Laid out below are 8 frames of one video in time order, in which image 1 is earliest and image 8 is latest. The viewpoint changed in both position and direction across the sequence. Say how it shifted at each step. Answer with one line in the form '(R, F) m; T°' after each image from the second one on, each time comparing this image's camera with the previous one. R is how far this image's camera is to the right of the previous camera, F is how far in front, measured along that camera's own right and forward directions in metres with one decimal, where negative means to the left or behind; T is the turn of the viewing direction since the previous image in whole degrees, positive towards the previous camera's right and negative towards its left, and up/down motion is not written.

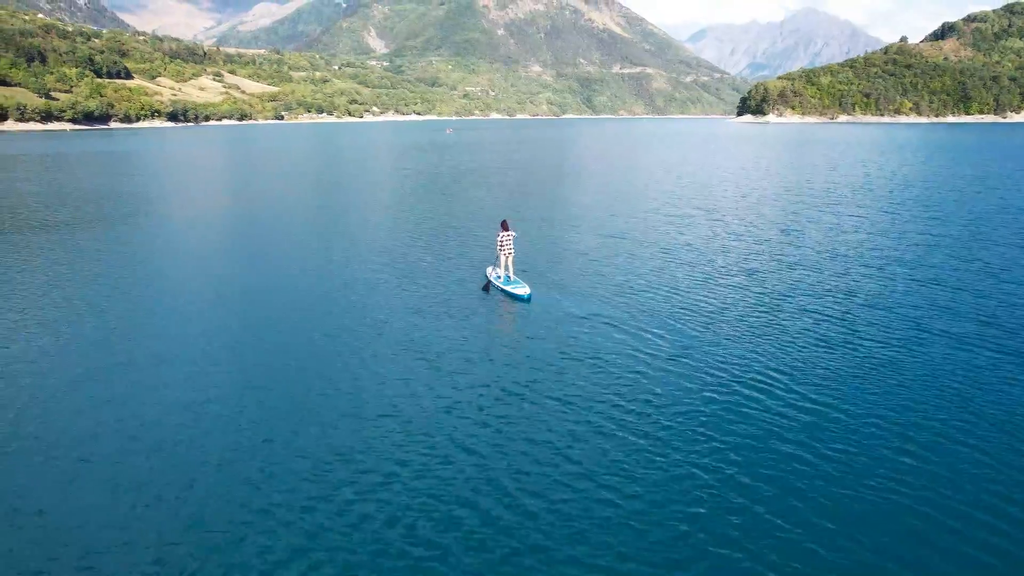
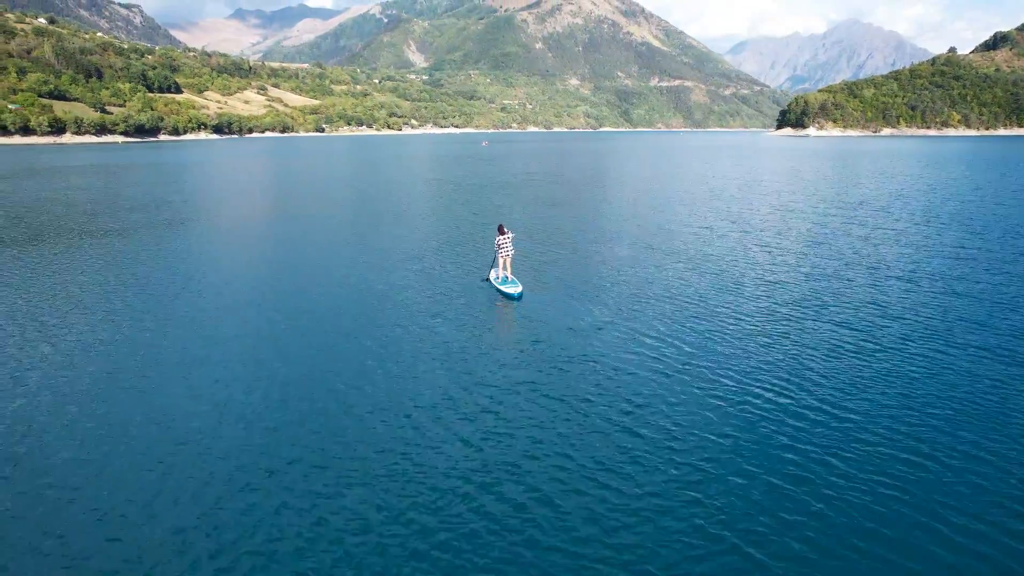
(+0.6, -1.1) m; -3°
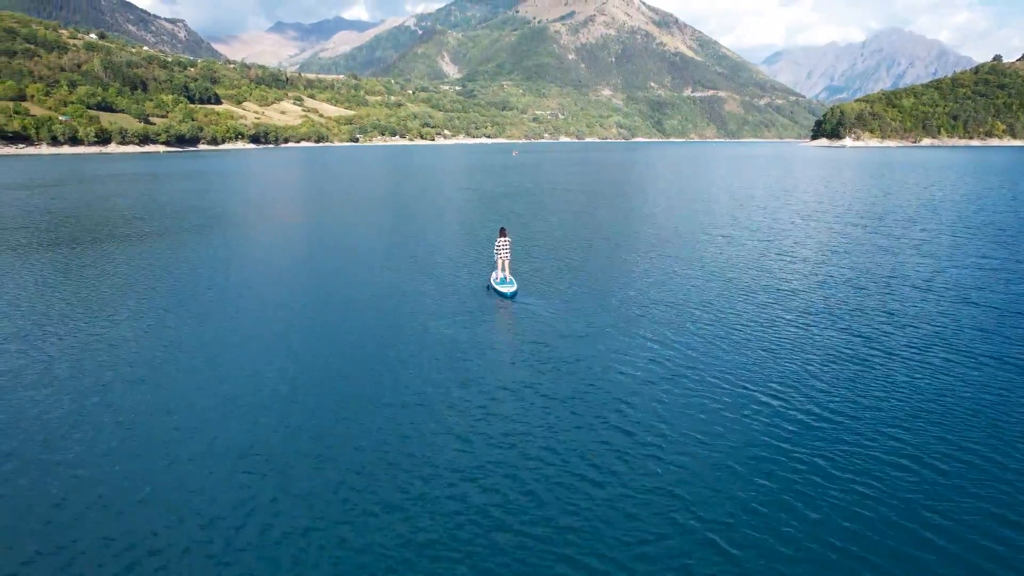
(+0.7, -0.8) m; -3°
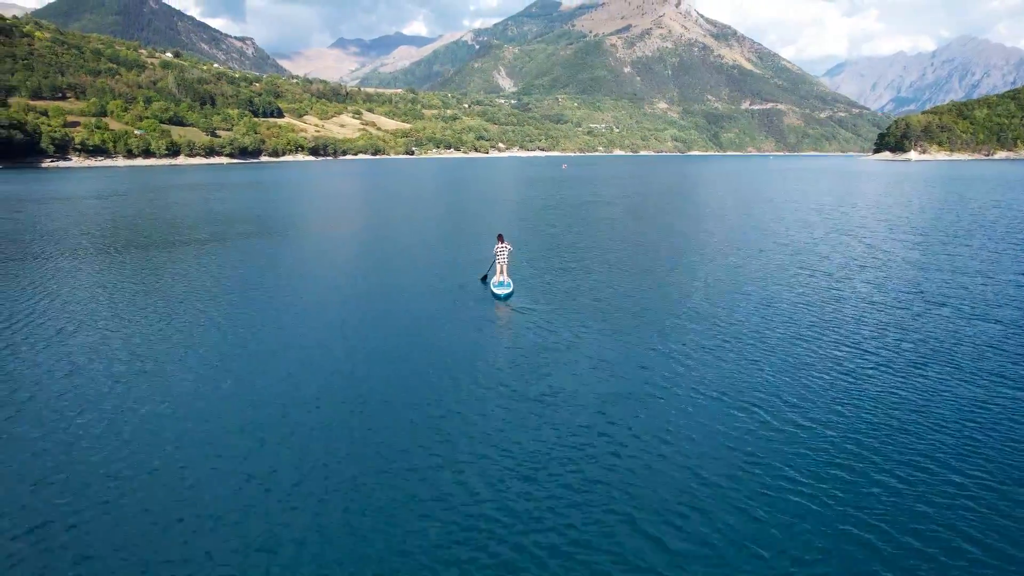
(+1.2, -0.7) m; -4°
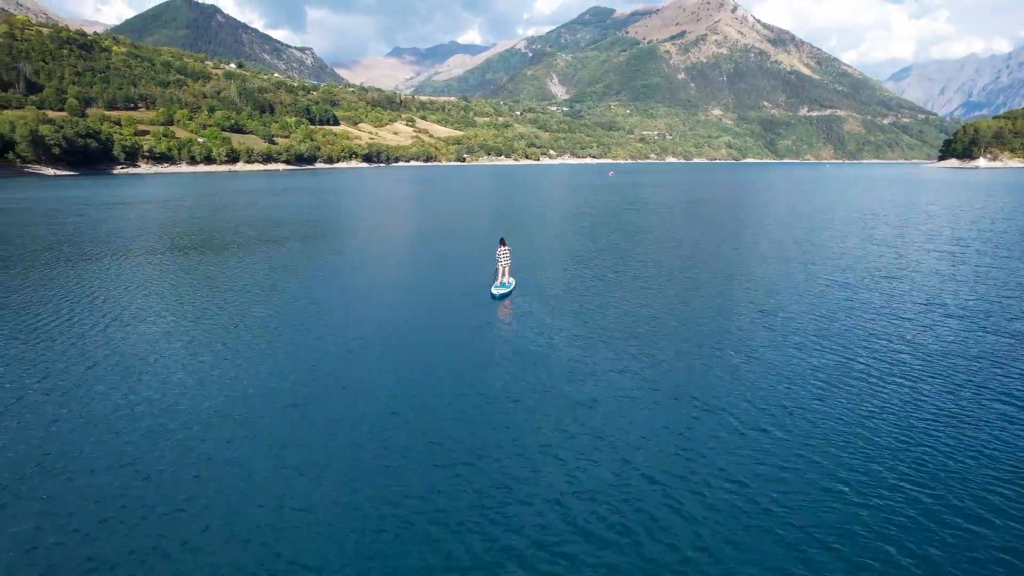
(+1.2, -0.7) m; -4°
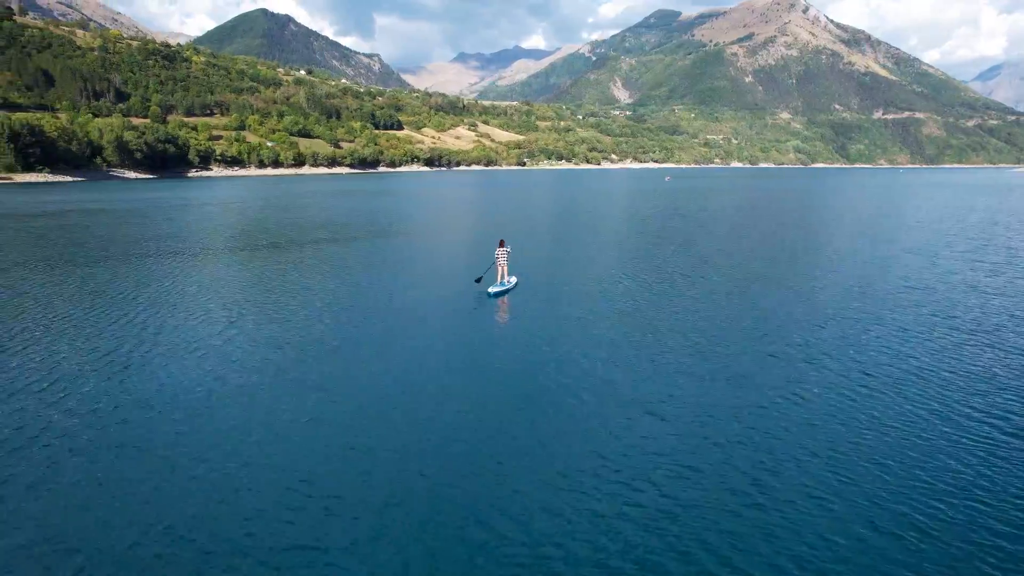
(+1.4, -0.7) m; -5°
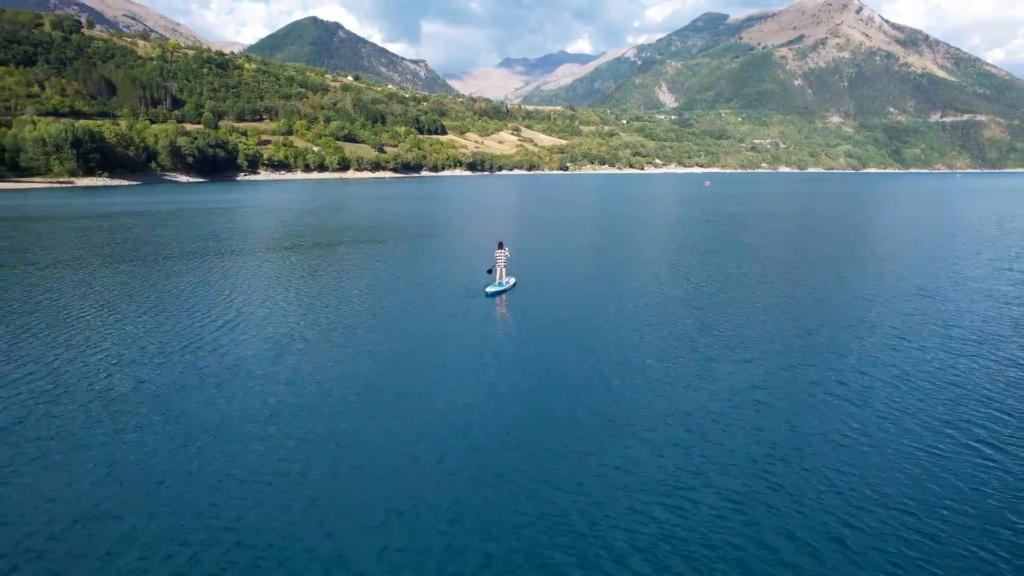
(+1.1, -0.7) m; -3°
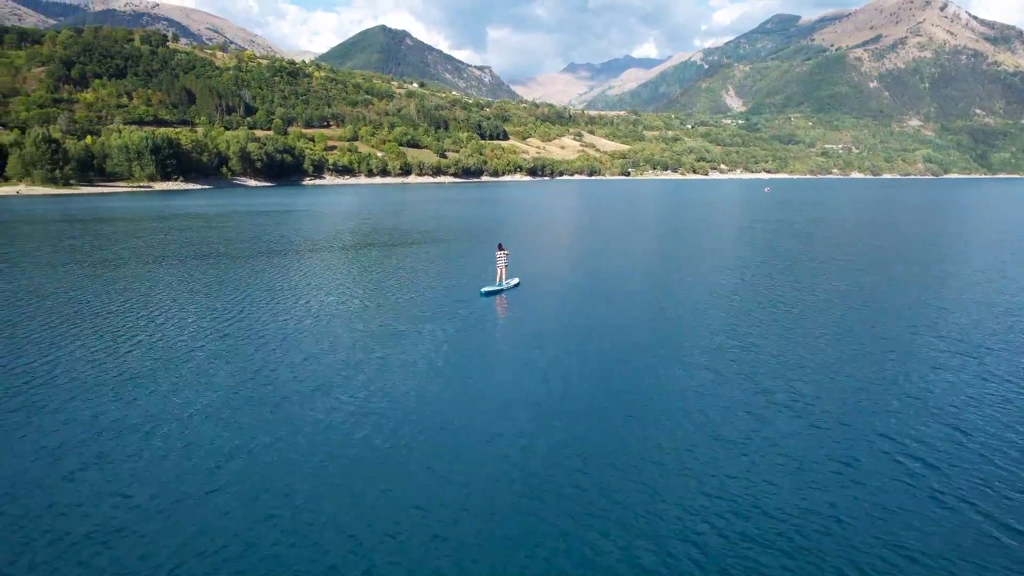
(+1.1, -0.4) m; -5°
